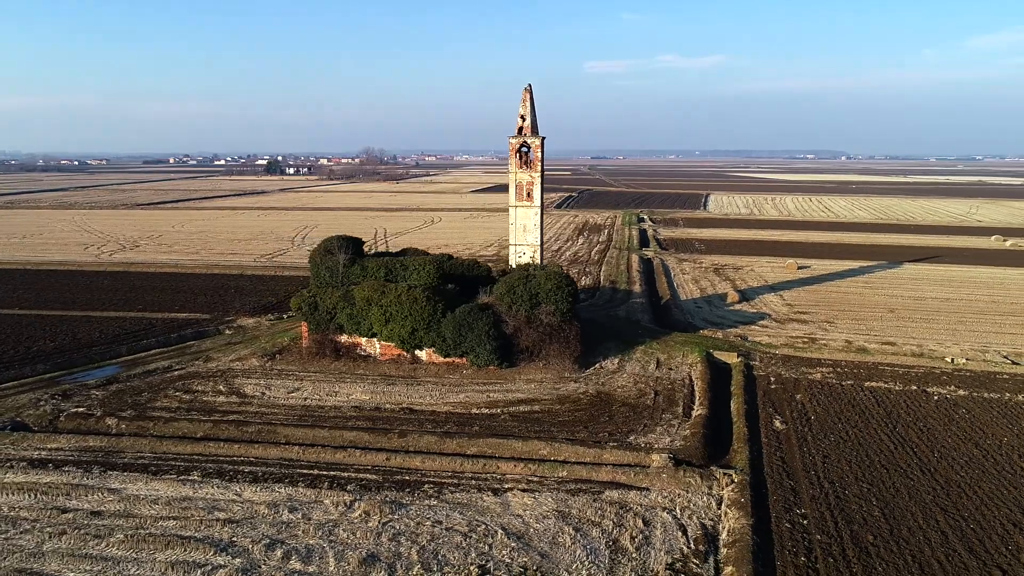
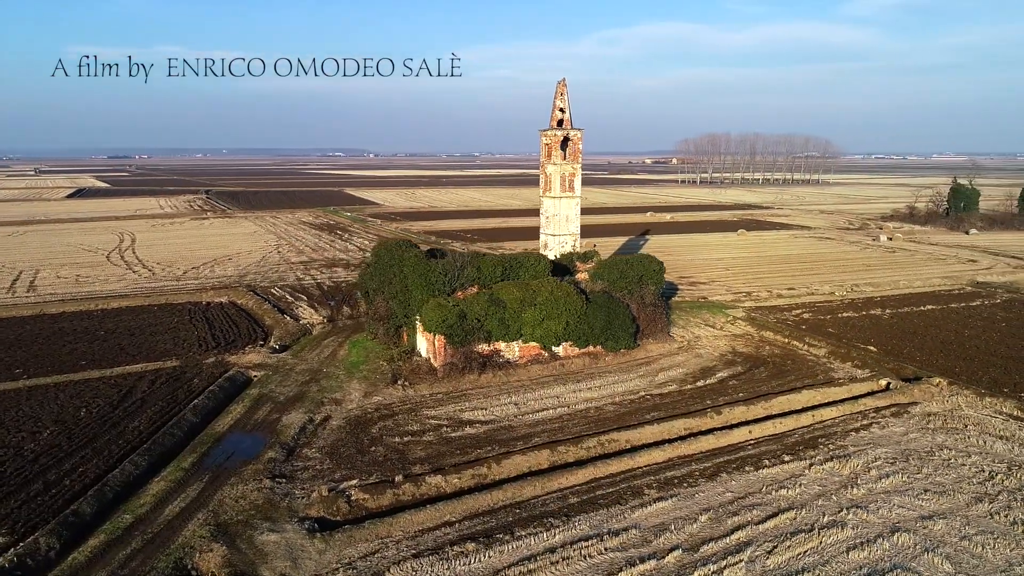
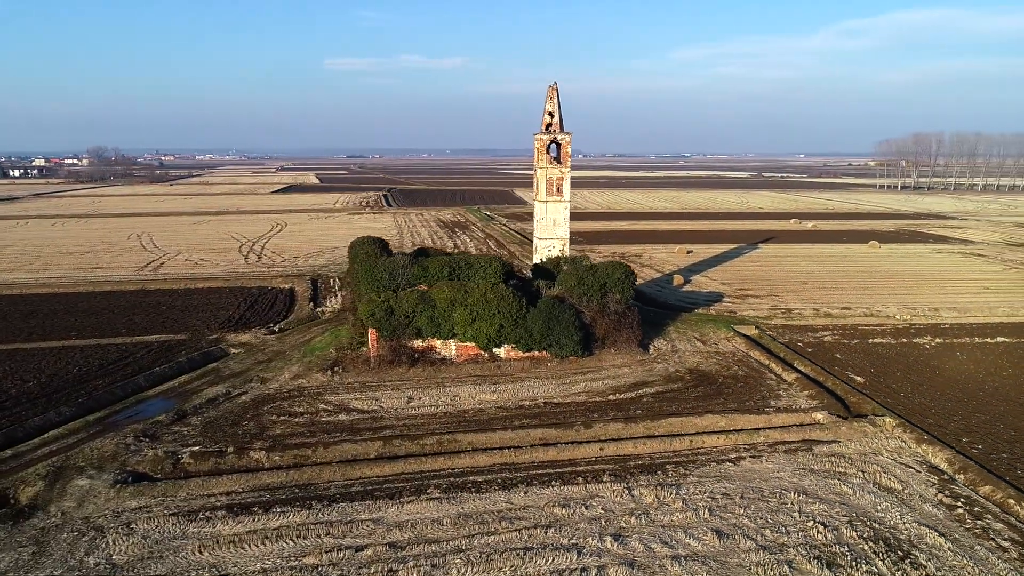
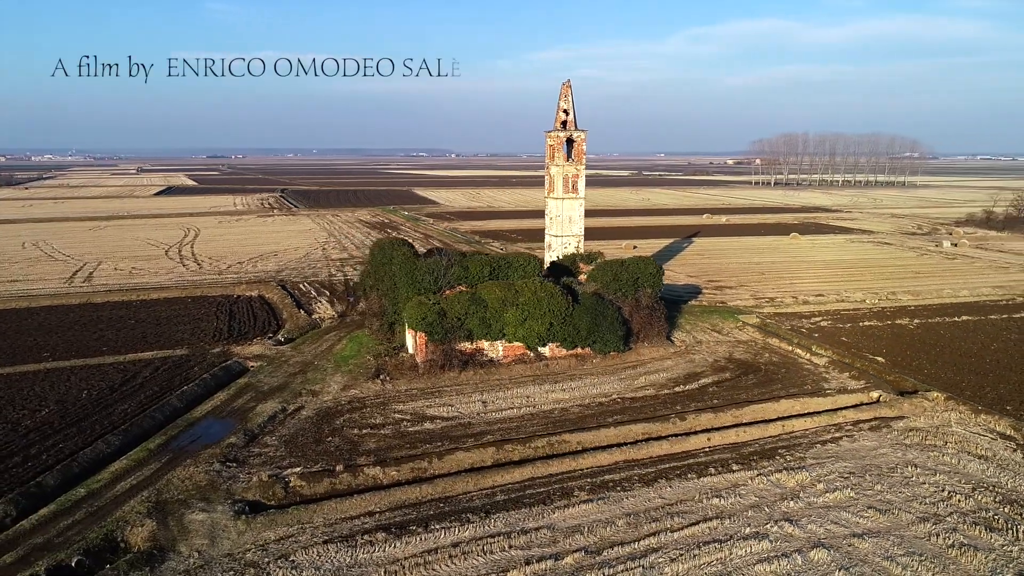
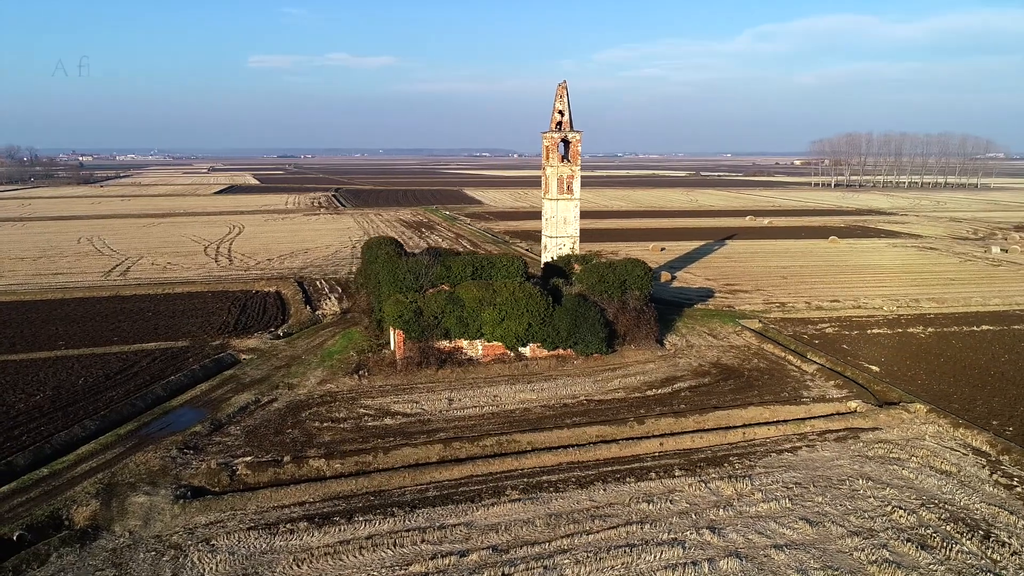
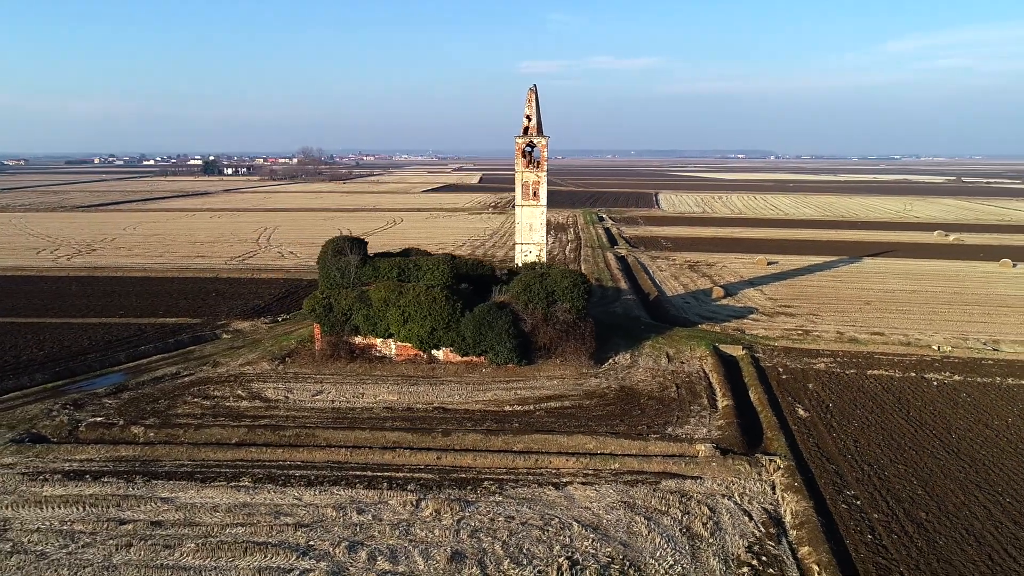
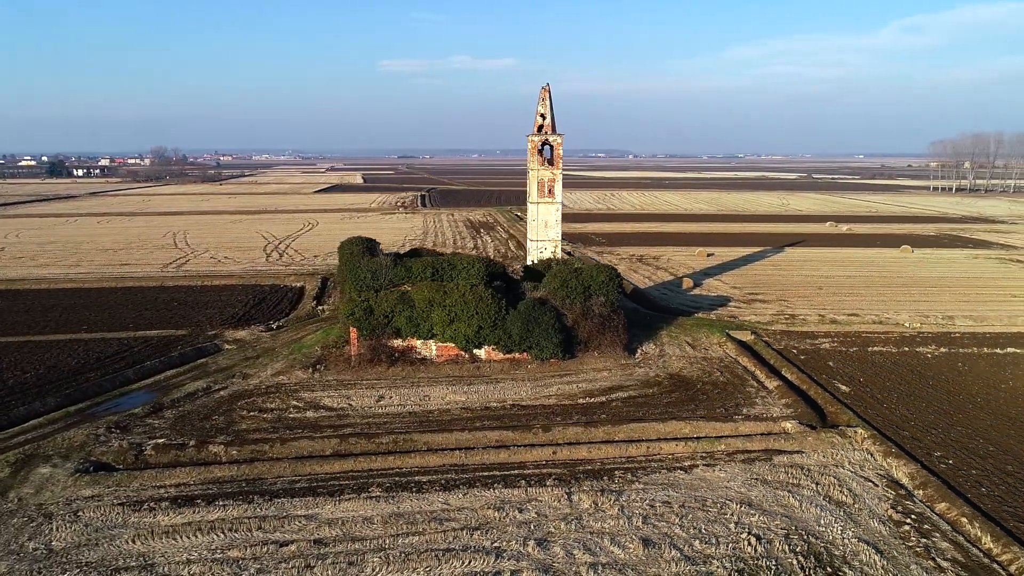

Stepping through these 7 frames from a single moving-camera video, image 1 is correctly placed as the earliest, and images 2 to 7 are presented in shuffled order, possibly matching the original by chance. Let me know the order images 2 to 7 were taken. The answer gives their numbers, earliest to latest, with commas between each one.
6, 7, 3, 5, 4, 2
